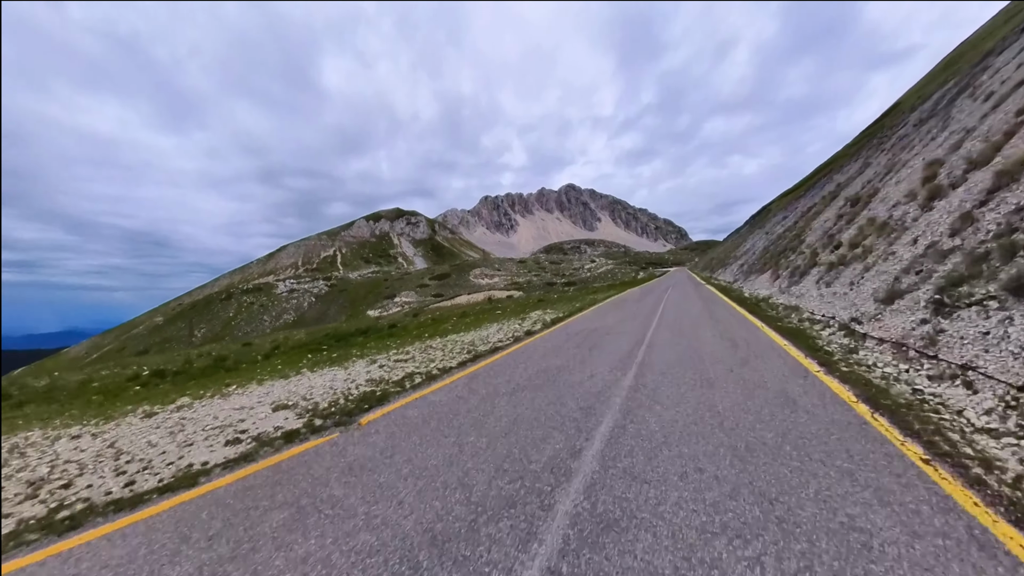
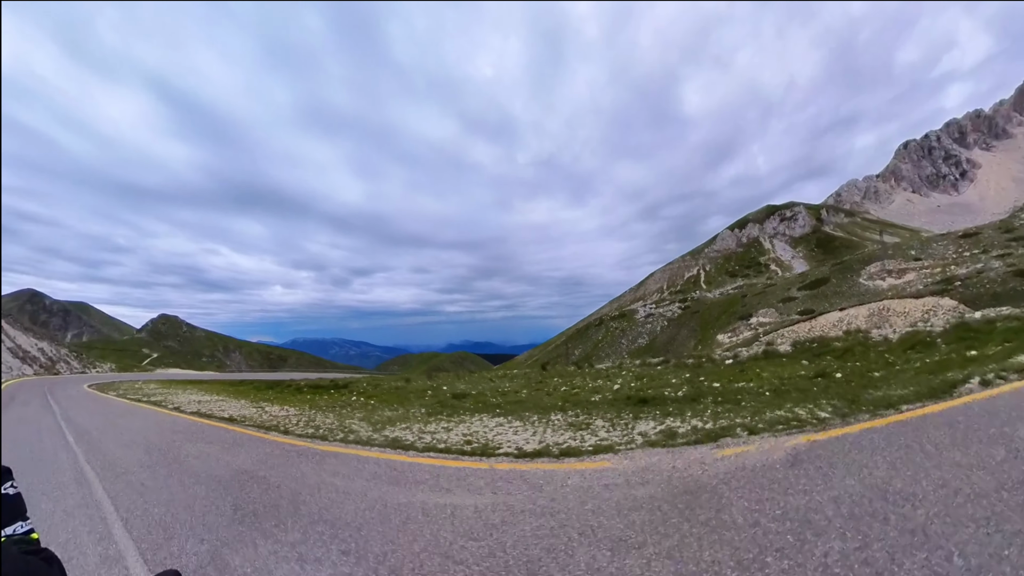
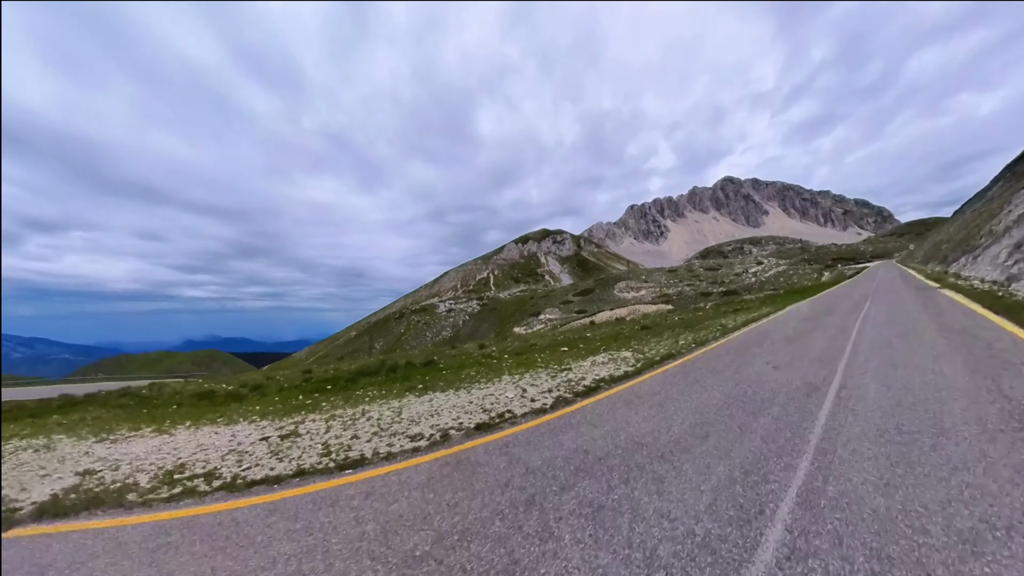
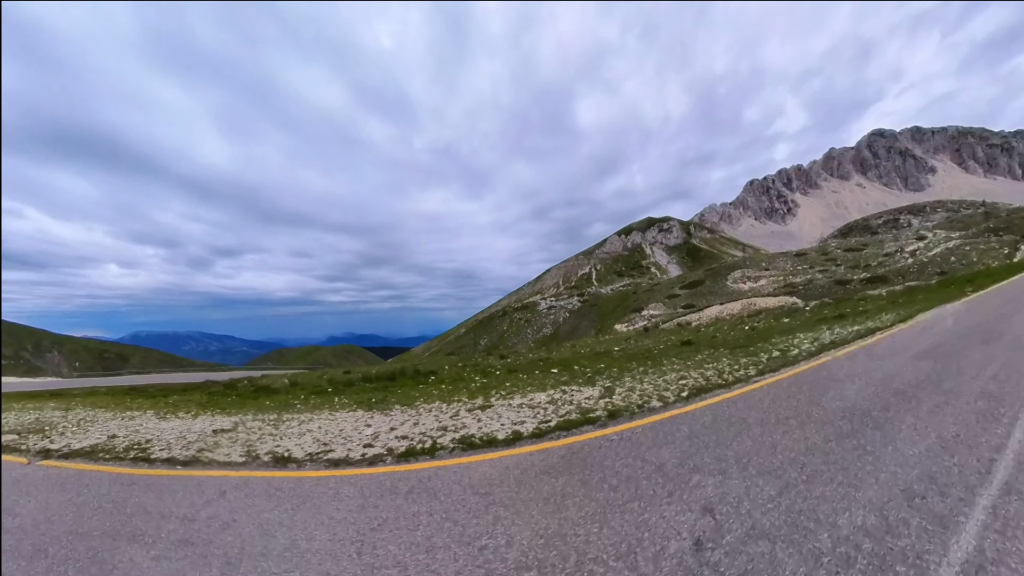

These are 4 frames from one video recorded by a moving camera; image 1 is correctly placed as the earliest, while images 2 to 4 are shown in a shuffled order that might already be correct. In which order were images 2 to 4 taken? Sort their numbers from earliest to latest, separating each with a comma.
3, 4, 2
